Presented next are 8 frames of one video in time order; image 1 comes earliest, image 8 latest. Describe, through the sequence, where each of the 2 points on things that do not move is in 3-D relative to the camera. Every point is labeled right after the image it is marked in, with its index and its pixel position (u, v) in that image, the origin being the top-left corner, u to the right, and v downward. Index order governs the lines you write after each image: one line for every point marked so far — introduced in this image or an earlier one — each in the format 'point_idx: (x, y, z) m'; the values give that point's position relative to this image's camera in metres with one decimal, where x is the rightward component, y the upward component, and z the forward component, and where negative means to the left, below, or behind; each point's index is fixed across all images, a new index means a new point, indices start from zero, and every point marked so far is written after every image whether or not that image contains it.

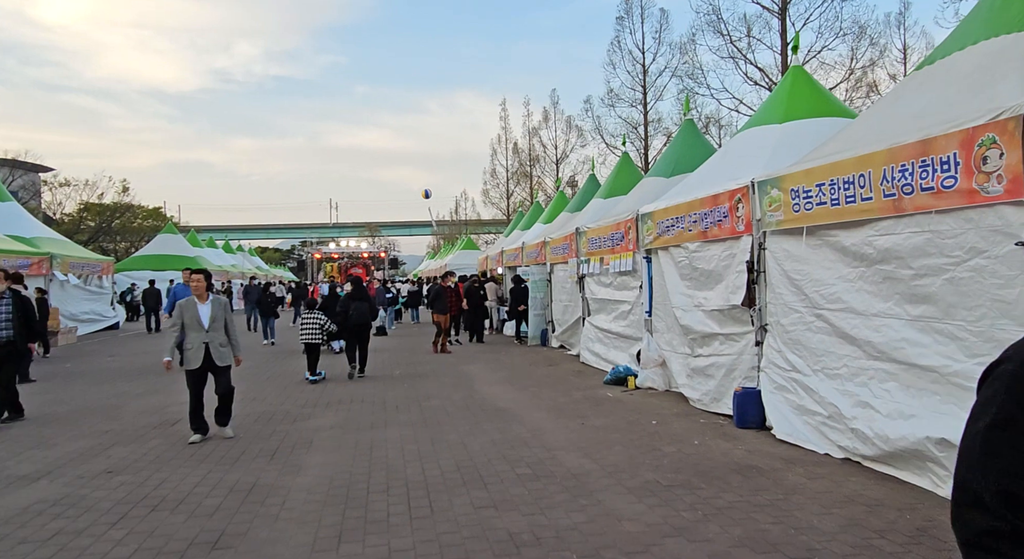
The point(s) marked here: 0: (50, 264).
0: (-14.3, +0.5, +20.8) m
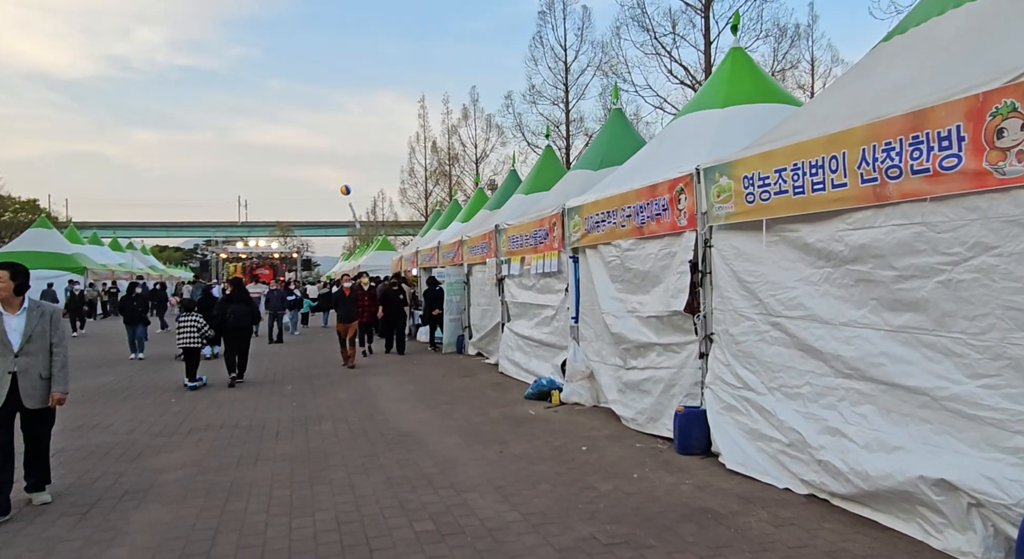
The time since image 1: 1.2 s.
0: (-16.6, +0.5, +17.8) m
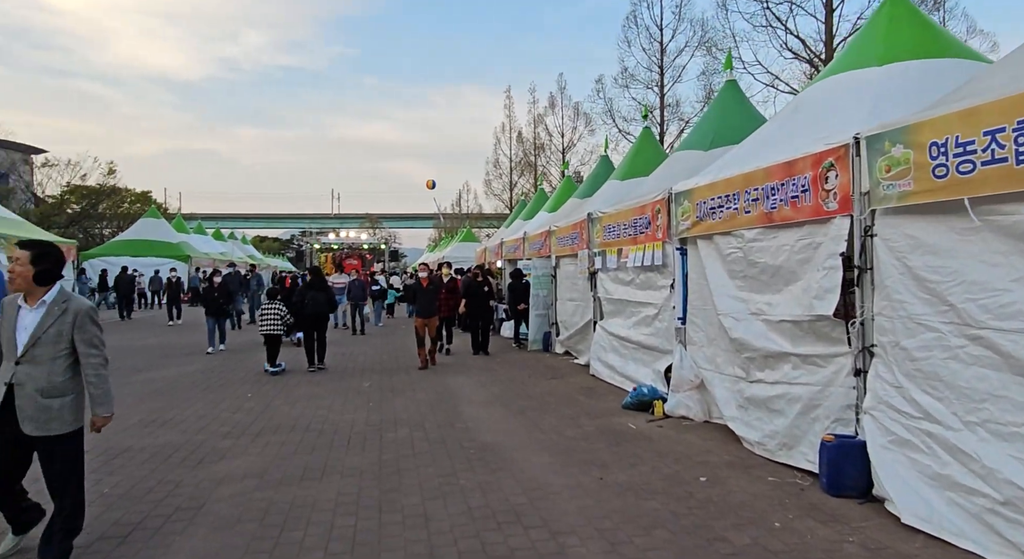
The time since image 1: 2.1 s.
0: (-14.2, +0.9, +18.7) m
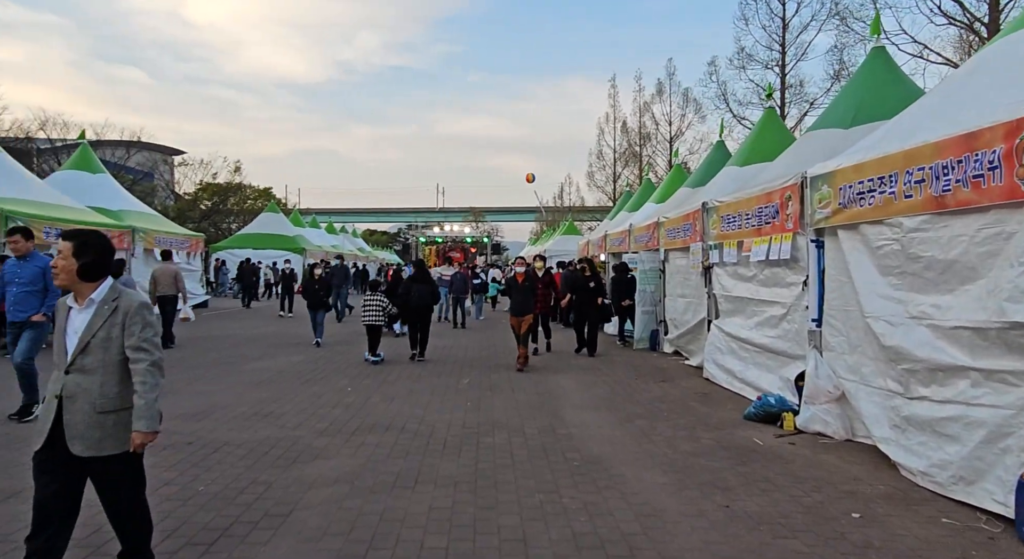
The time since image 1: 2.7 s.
0: (-11.3, +1.2, +20.0) m
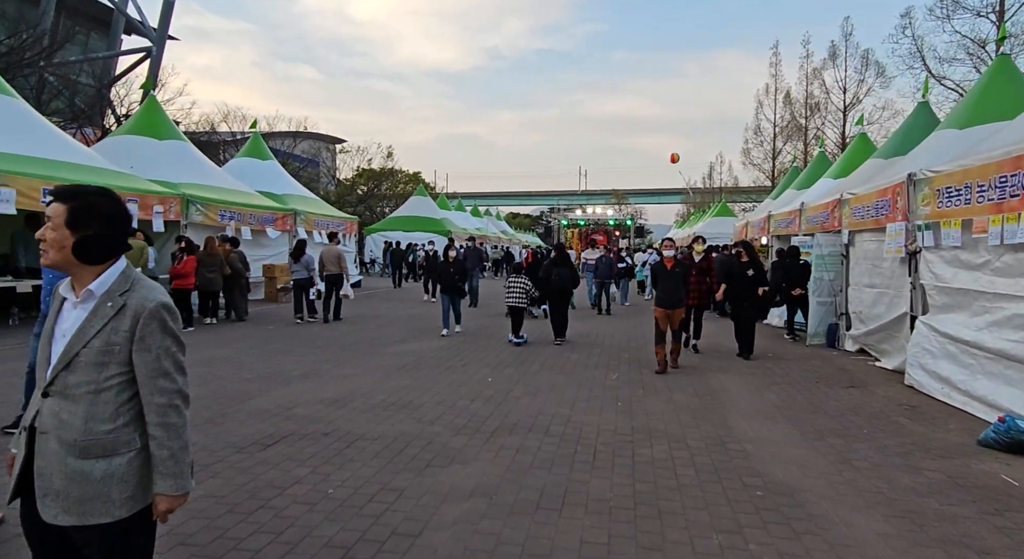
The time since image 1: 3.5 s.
0: (-6.8, +1.8, +21.0) m
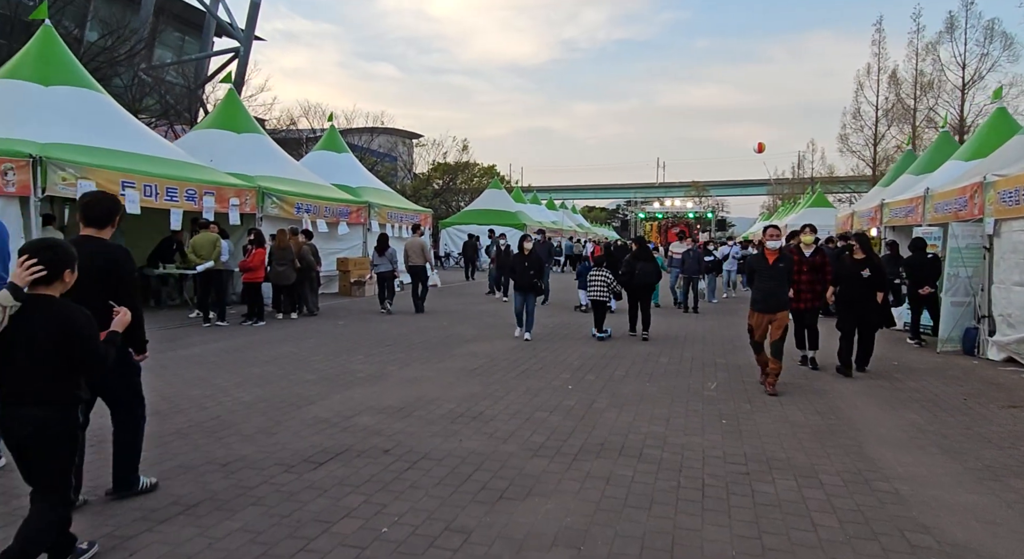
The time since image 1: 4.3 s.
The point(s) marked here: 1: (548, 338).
0: (-4.4, +2.0, +20.6) m
1: (+0.7, -1.0, +12.2) m
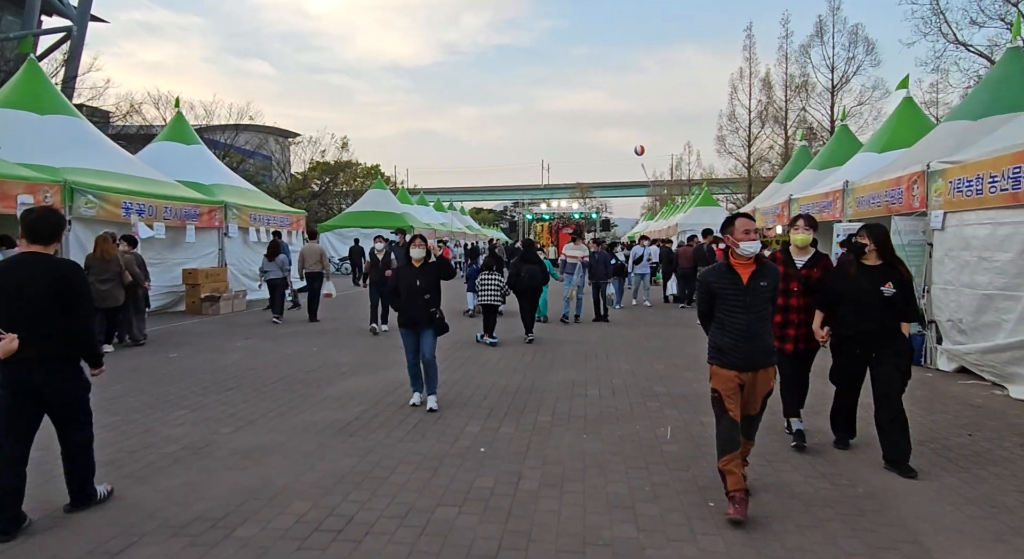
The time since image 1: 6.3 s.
0: (-7.5, +1.7, +17.3) m
1: (-1.0, -1.2, +9.8) m
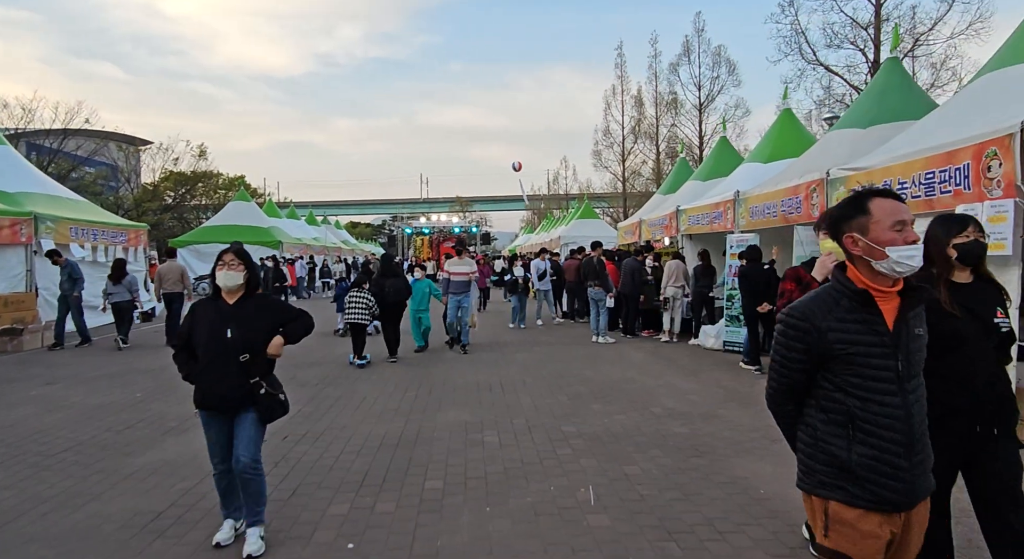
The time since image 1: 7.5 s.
0: (-10.2, +1.1, +14.3) m
1: (-2.4, -1.5, +8.0) m
